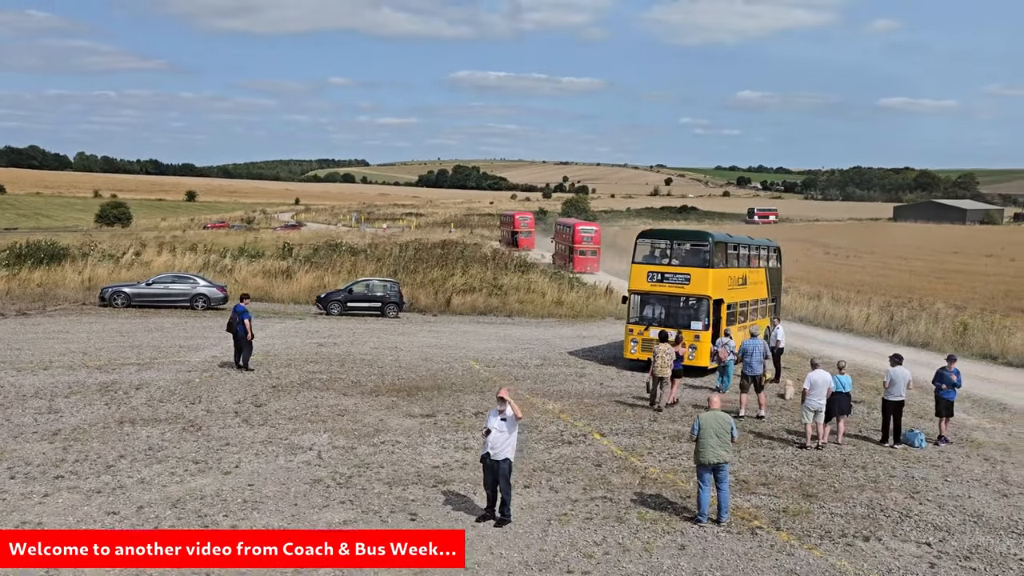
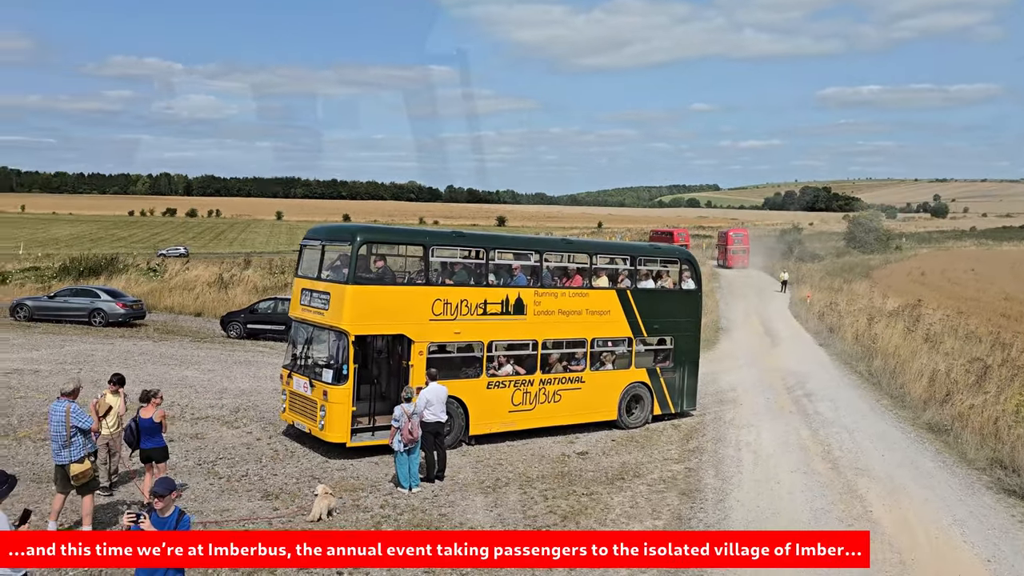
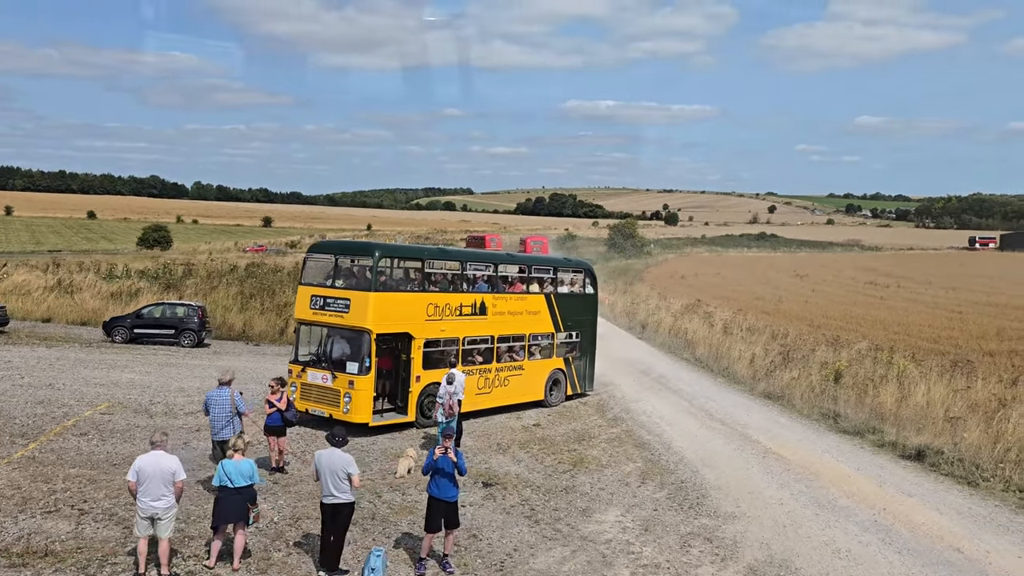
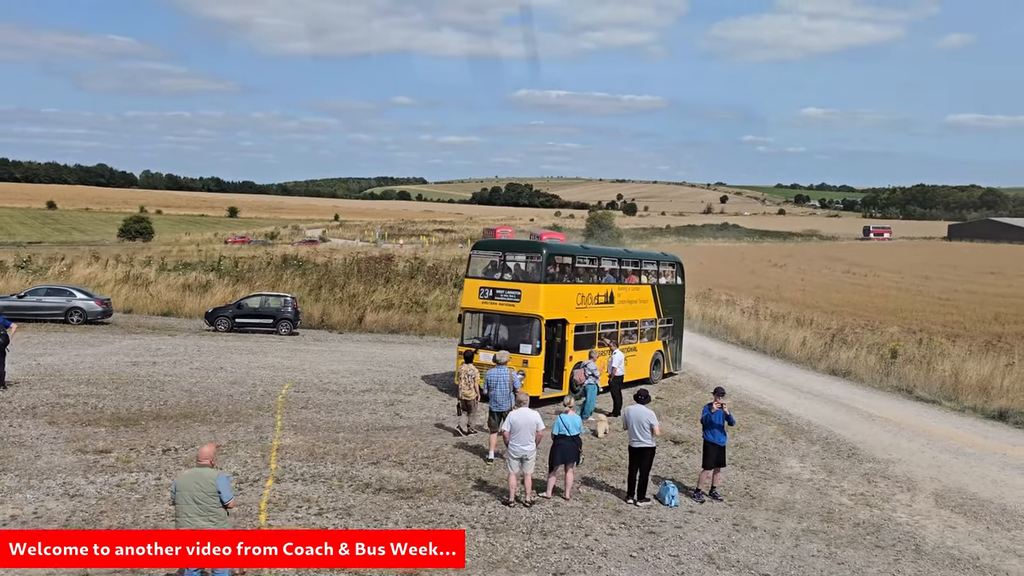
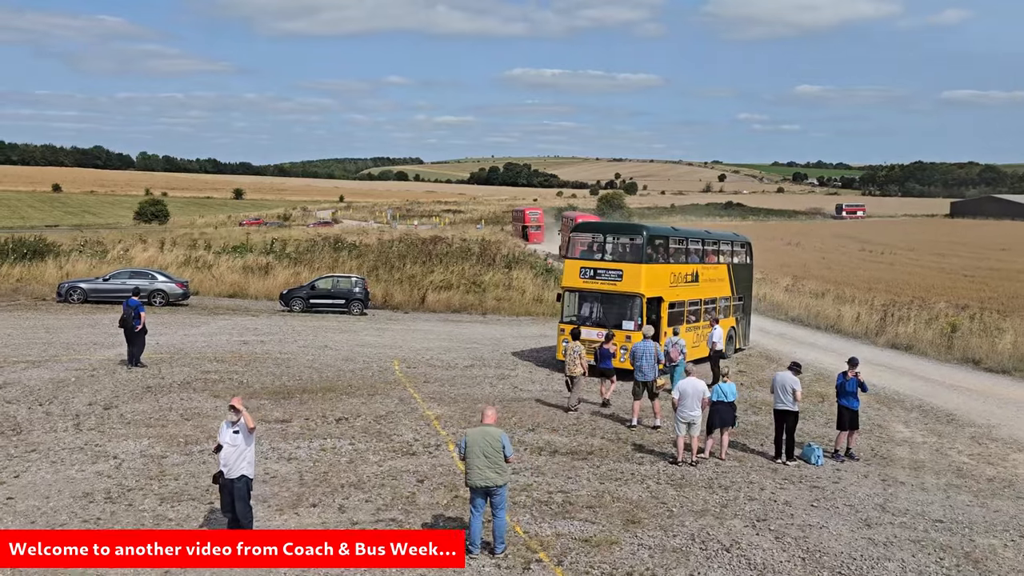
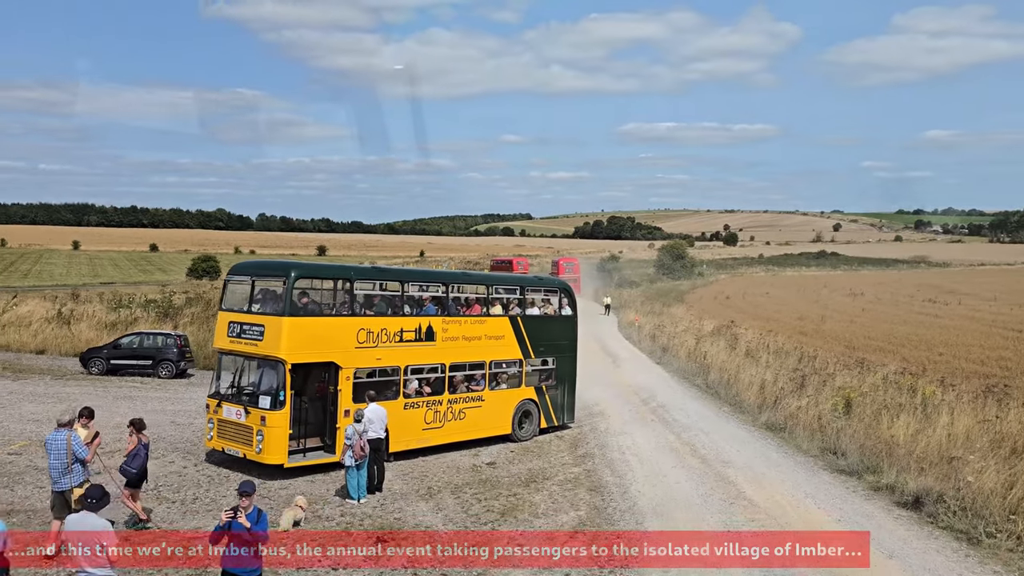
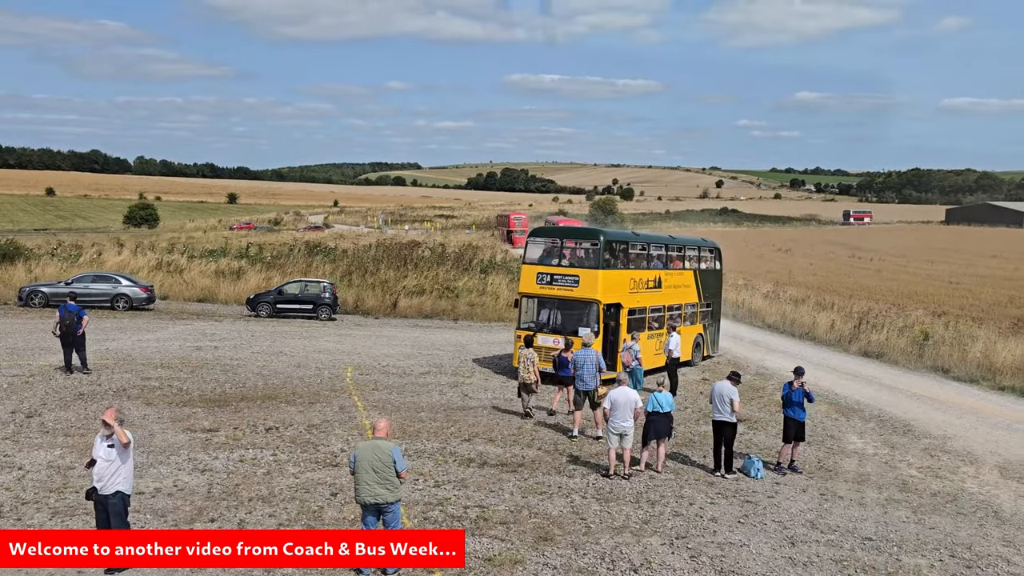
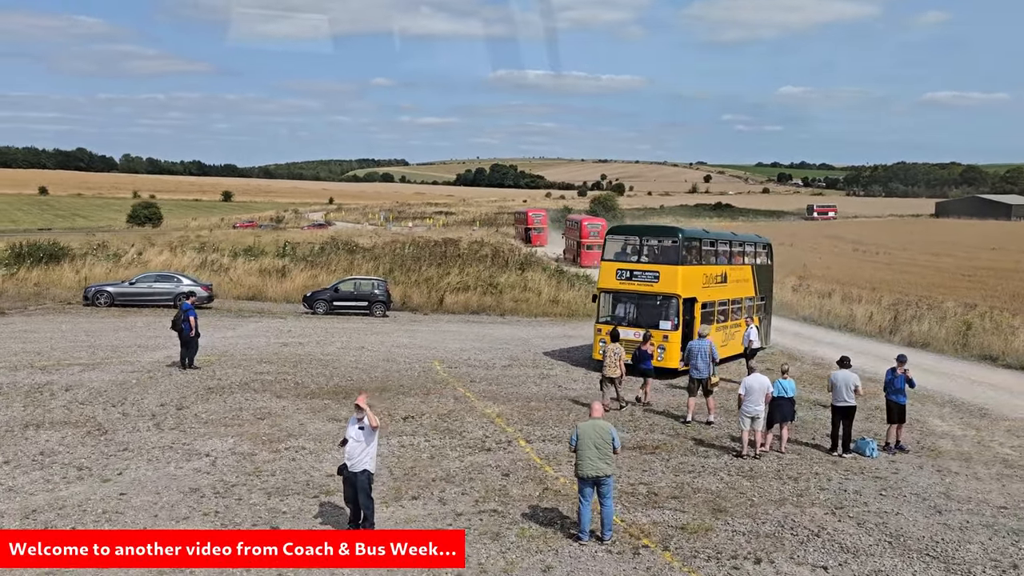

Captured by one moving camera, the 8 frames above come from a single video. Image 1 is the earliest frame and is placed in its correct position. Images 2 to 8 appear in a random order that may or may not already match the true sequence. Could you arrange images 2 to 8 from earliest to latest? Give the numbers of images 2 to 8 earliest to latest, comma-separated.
8, 5, 7, 4, 3, 6, 2
